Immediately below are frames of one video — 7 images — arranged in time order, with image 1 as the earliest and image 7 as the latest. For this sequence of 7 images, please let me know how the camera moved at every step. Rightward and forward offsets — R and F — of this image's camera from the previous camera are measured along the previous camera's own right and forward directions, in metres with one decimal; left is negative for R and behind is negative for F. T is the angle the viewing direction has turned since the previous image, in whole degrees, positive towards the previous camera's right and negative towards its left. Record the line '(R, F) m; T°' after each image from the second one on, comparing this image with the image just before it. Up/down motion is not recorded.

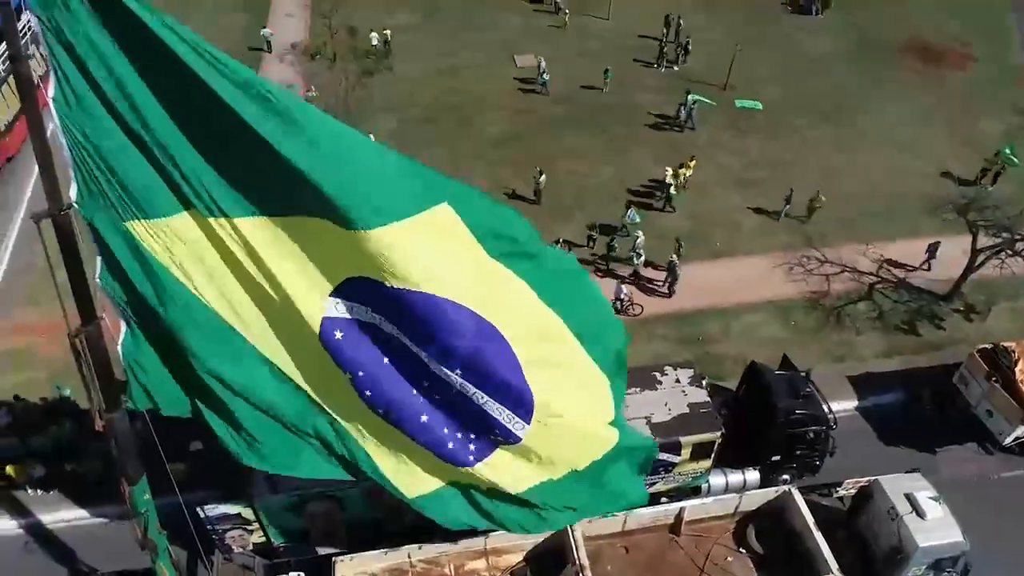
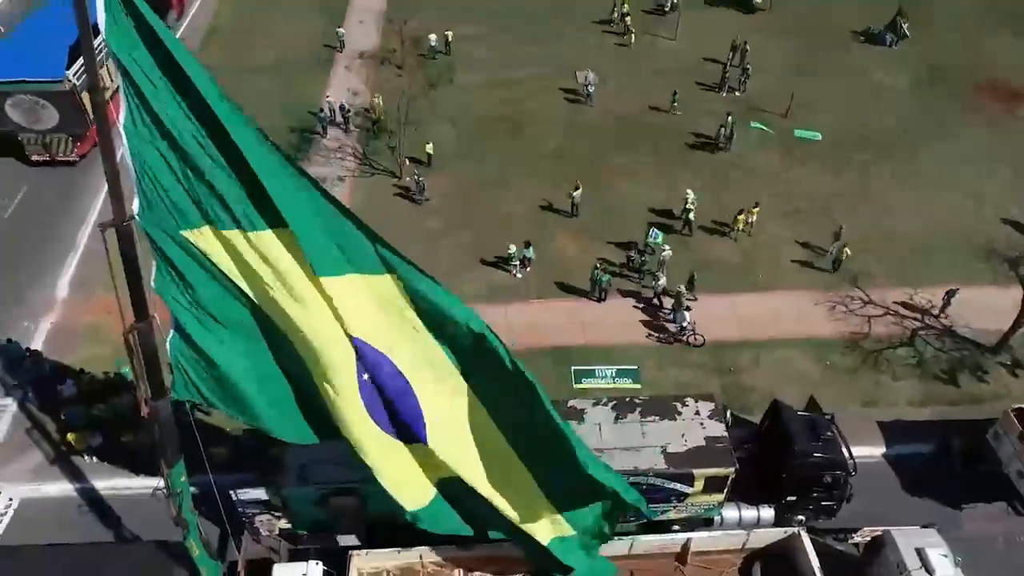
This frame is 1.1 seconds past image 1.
(+0.6, -0.6) m; -5°
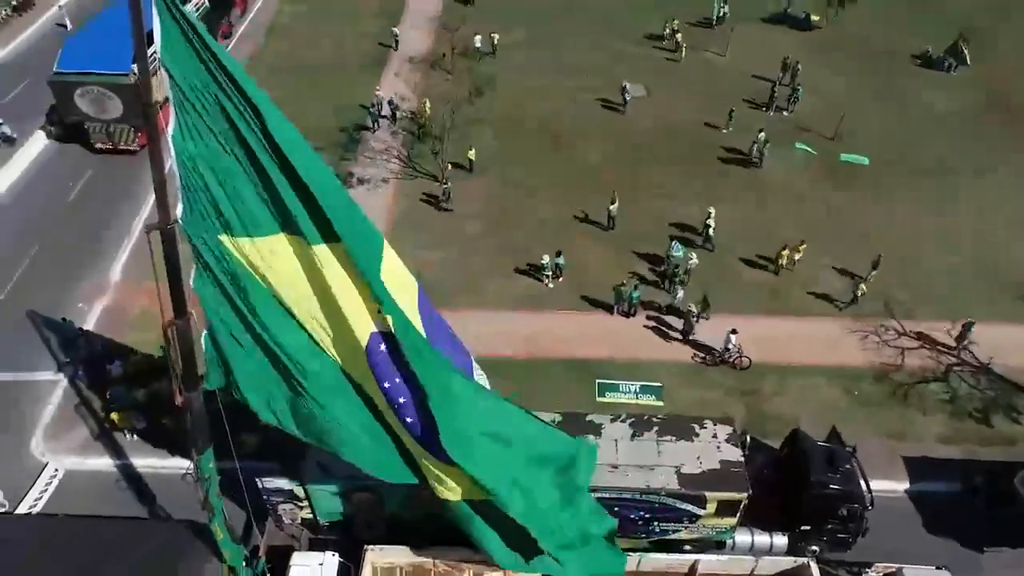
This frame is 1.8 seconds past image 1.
(+0.4, -0.4) m; -3°
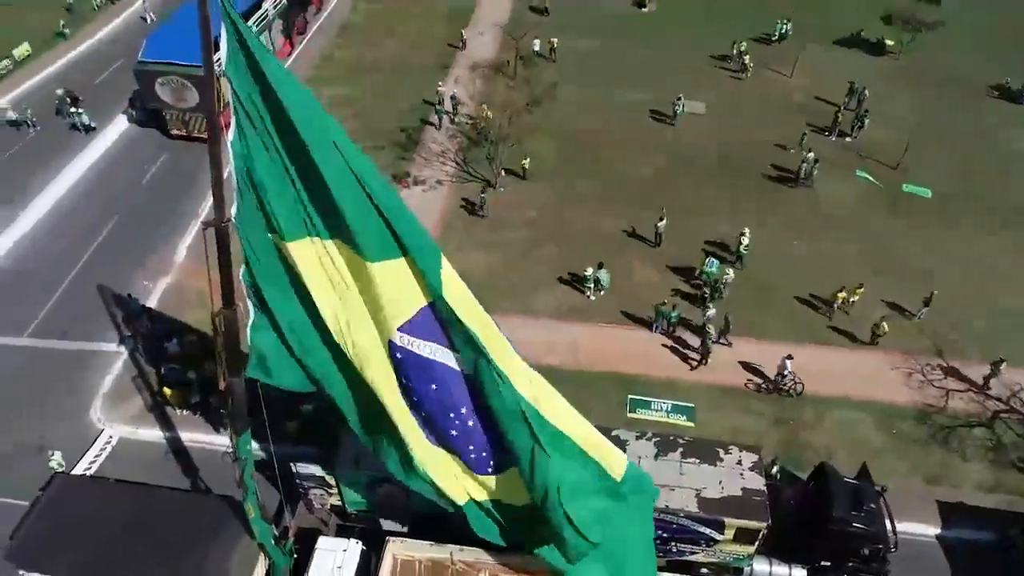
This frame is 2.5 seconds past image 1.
(+0.4, -0.4) m; -4°
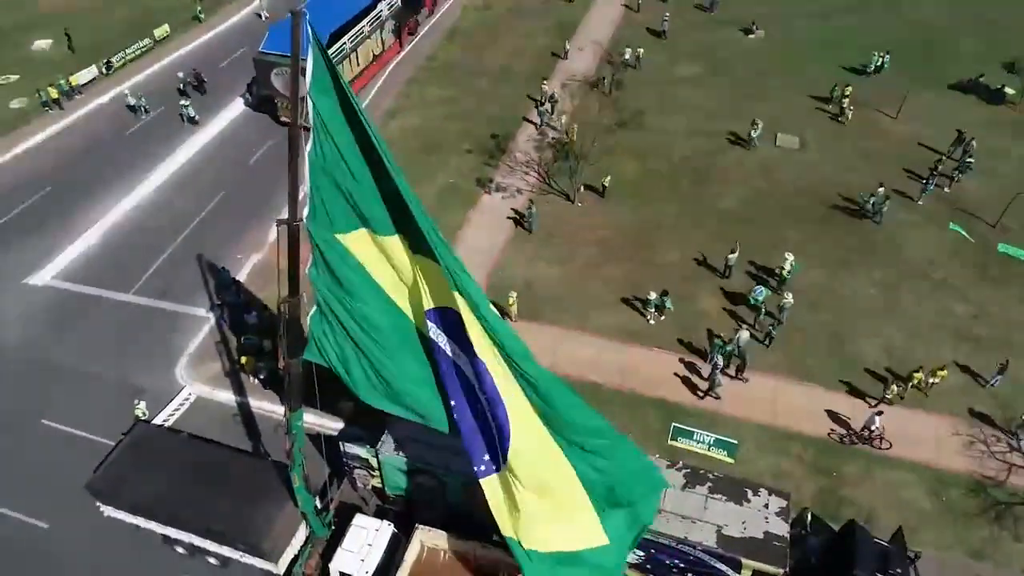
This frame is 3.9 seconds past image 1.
(+0.9, -0.8) m; -7°
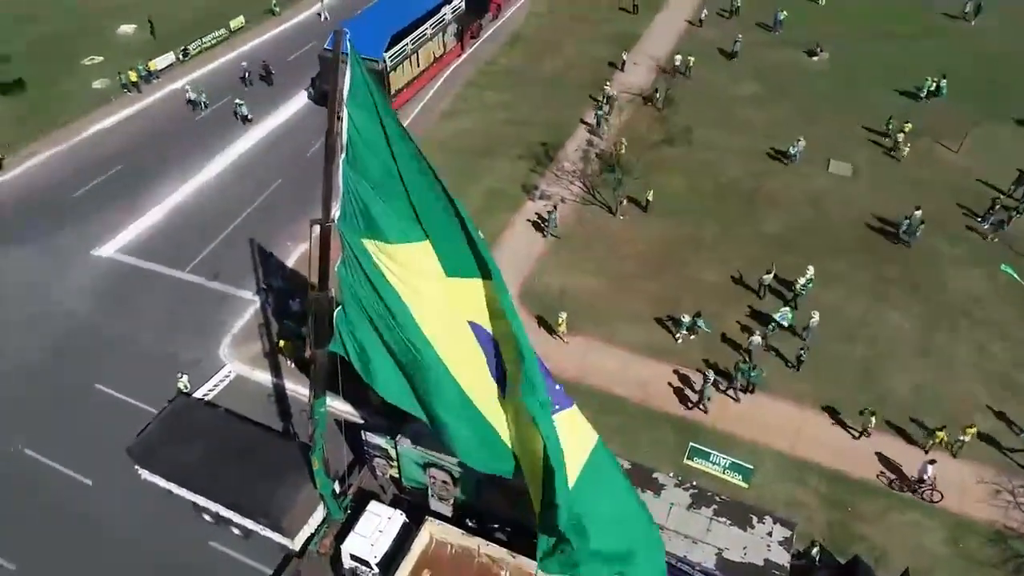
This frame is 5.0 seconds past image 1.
(+0.7, -0.6) m; -4°
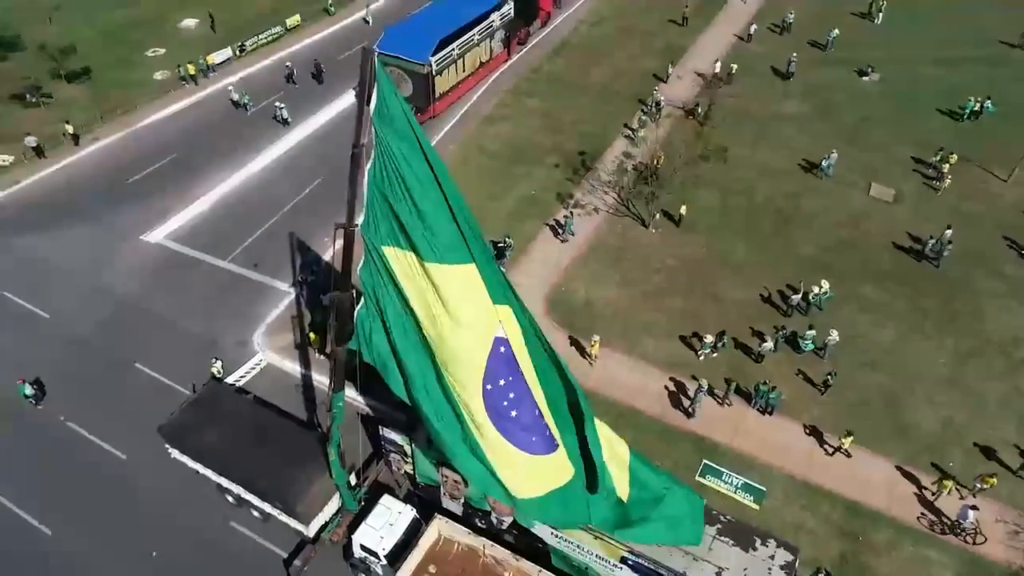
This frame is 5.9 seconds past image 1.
(+0.6, -0.4) m; -3°
